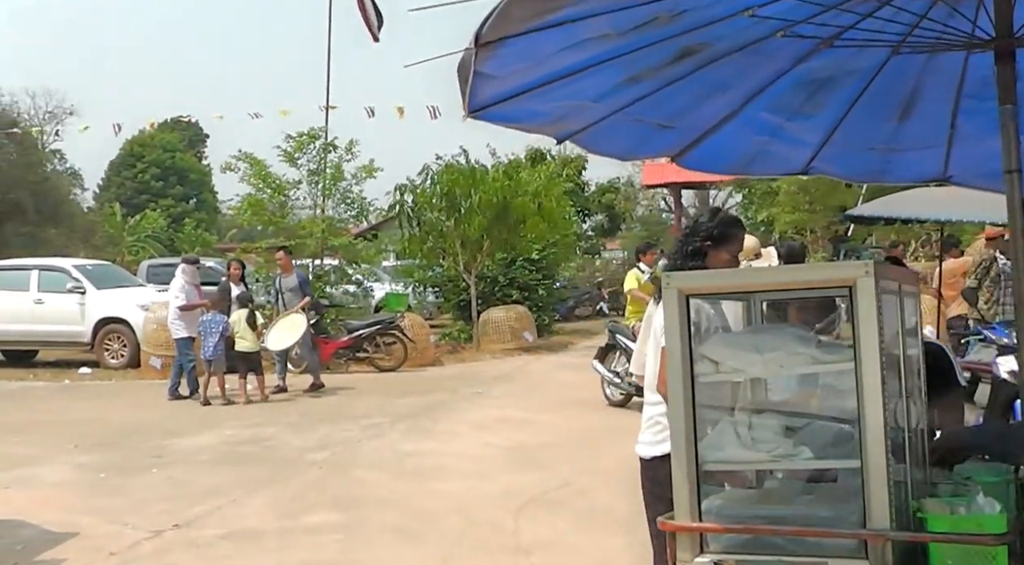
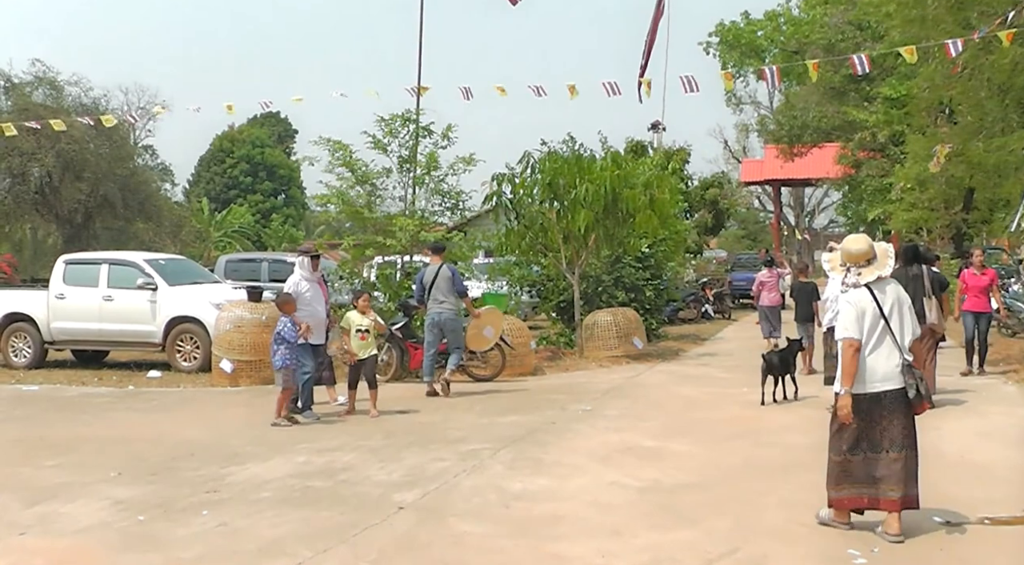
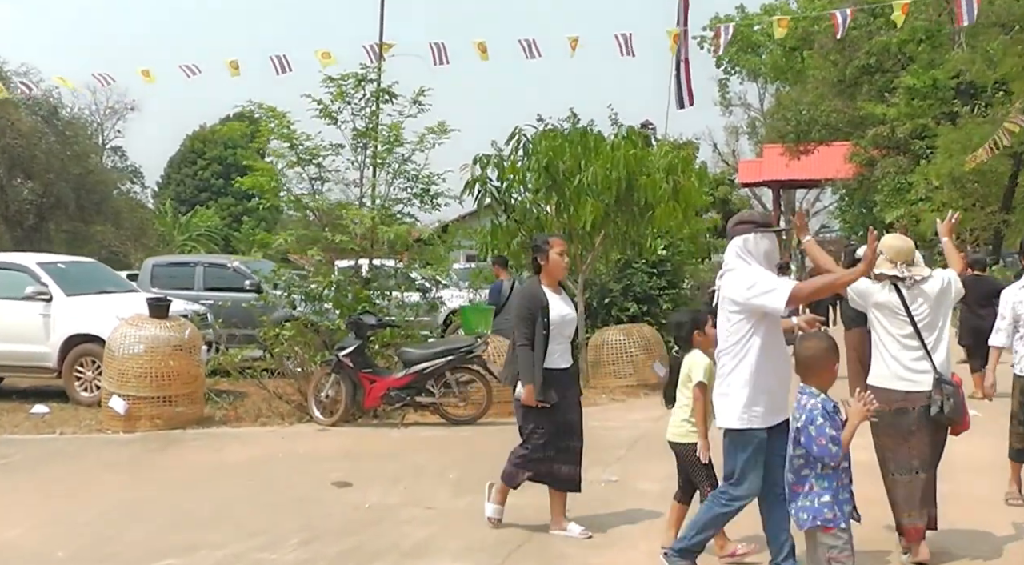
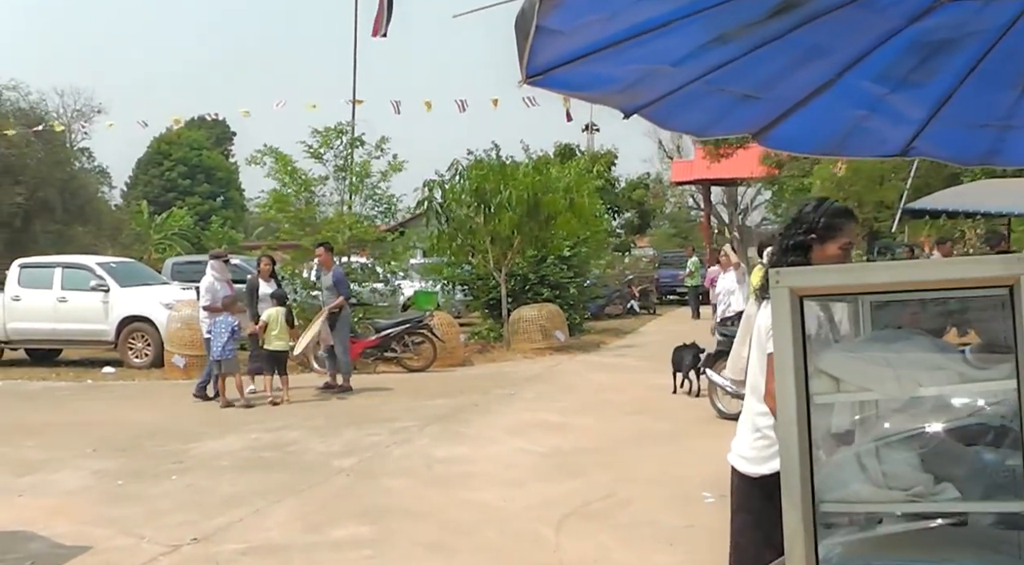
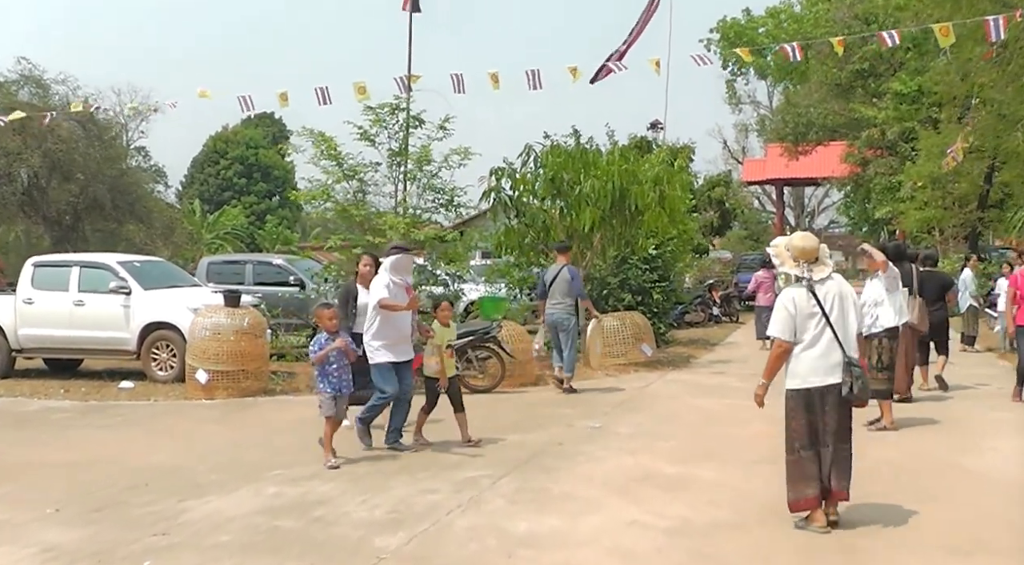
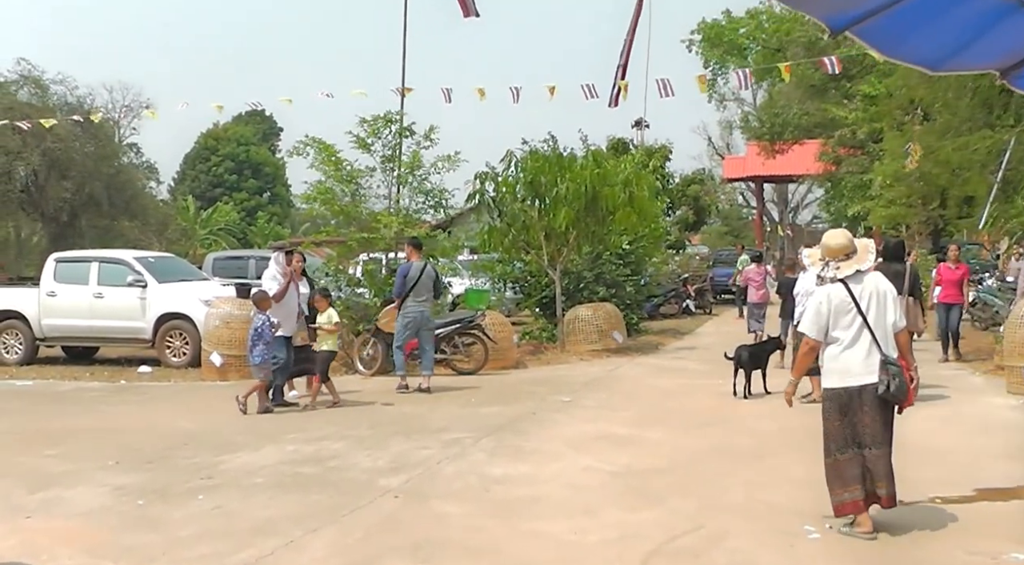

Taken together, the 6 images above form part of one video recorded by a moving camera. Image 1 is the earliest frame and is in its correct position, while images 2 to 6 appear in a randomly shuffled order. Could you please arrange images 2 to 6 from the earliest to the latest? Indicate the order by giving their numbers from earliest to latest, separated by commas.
4, 6, 2, 5, 3
